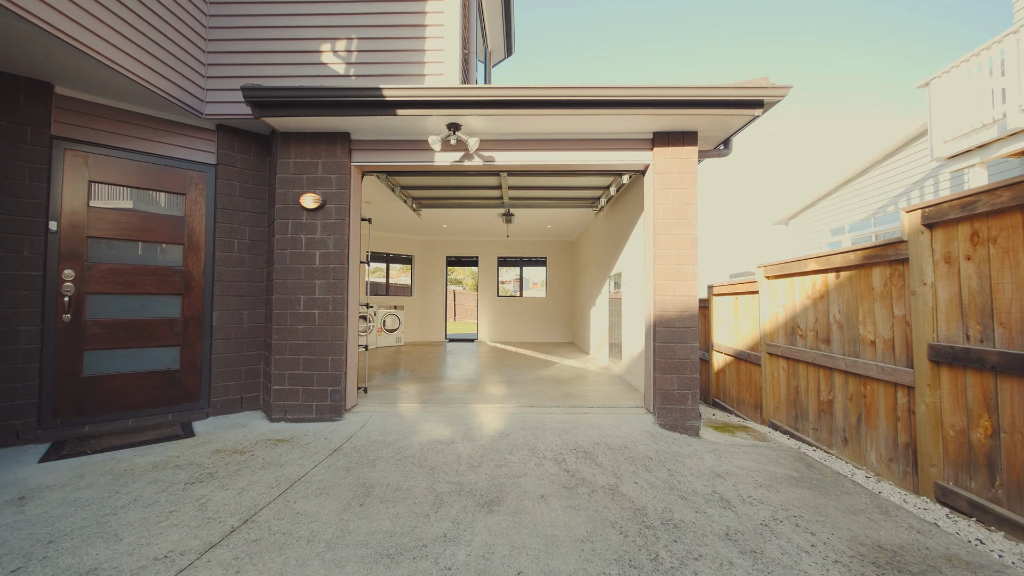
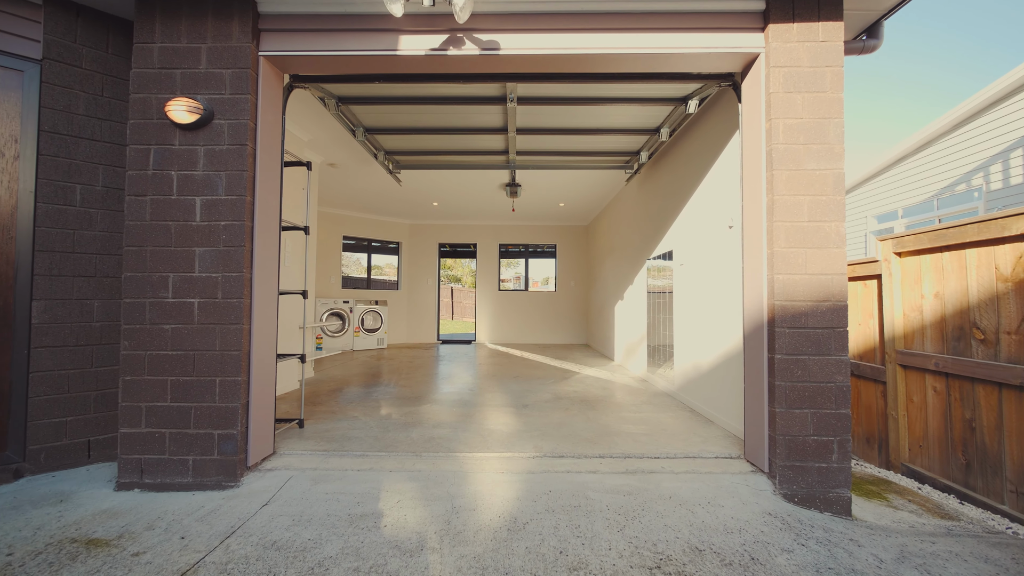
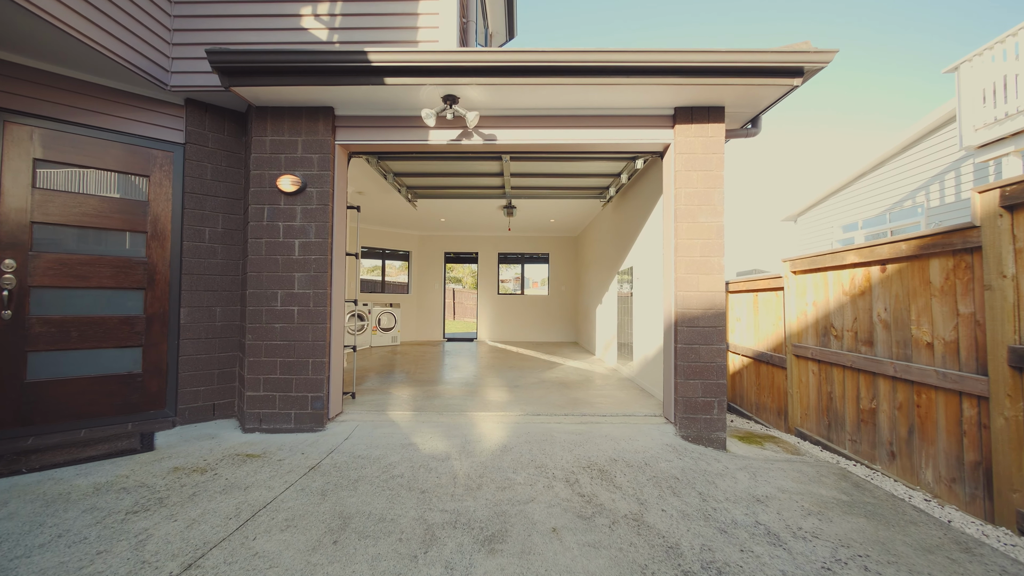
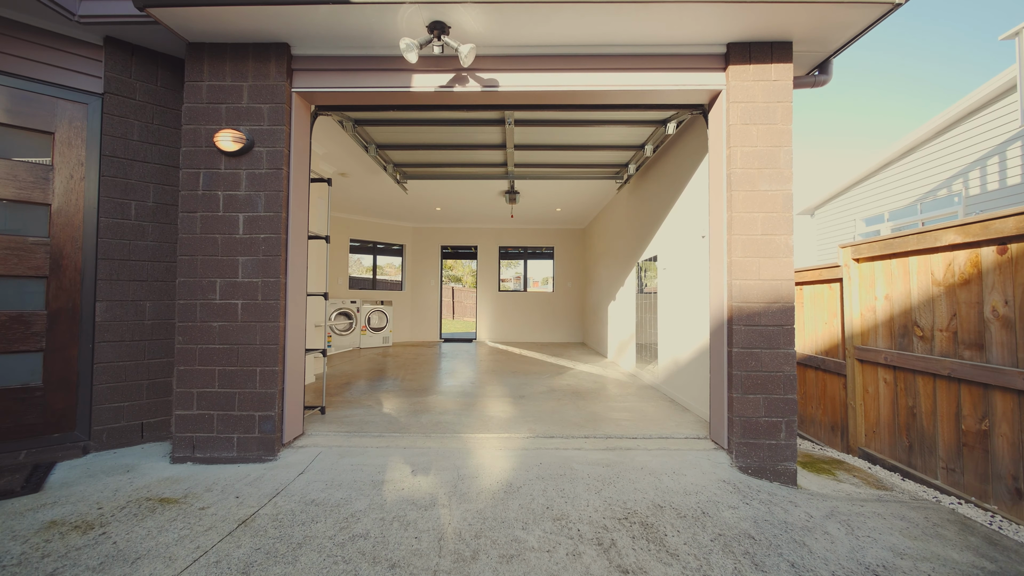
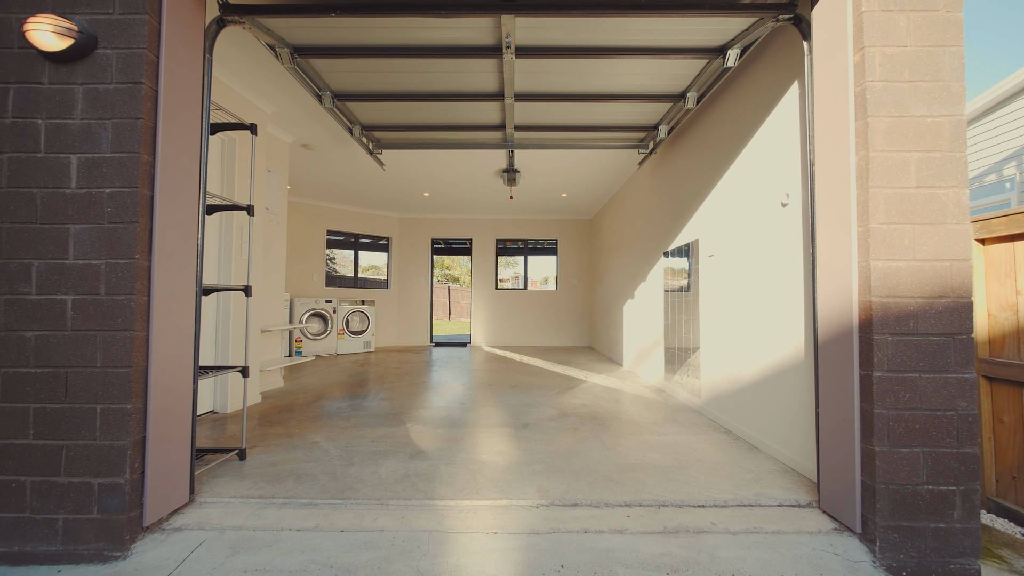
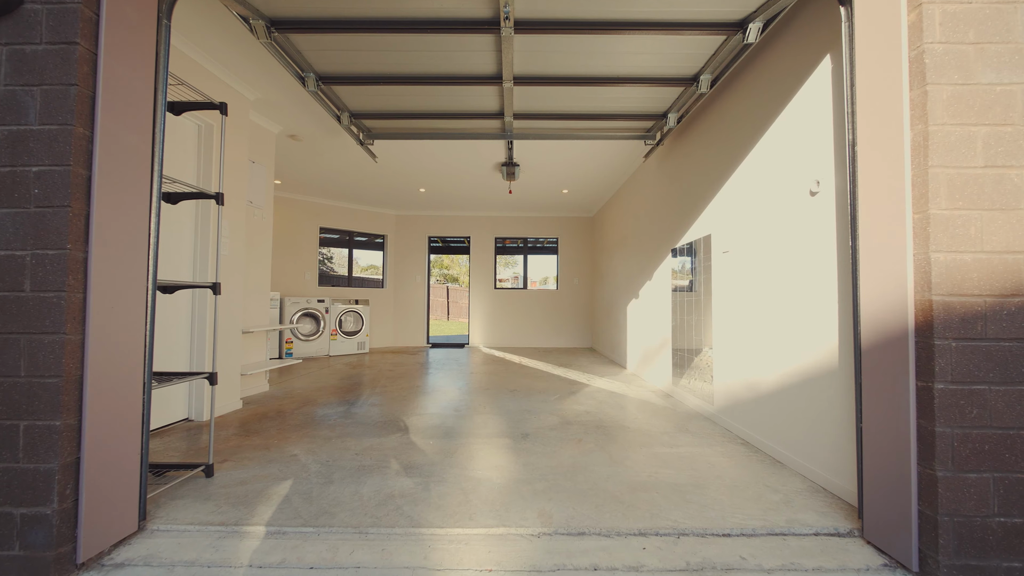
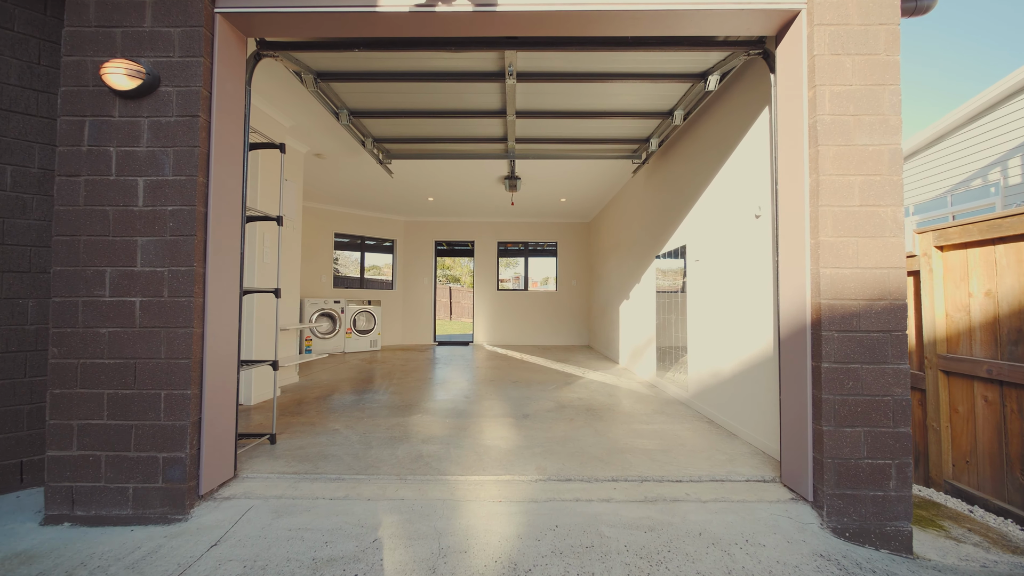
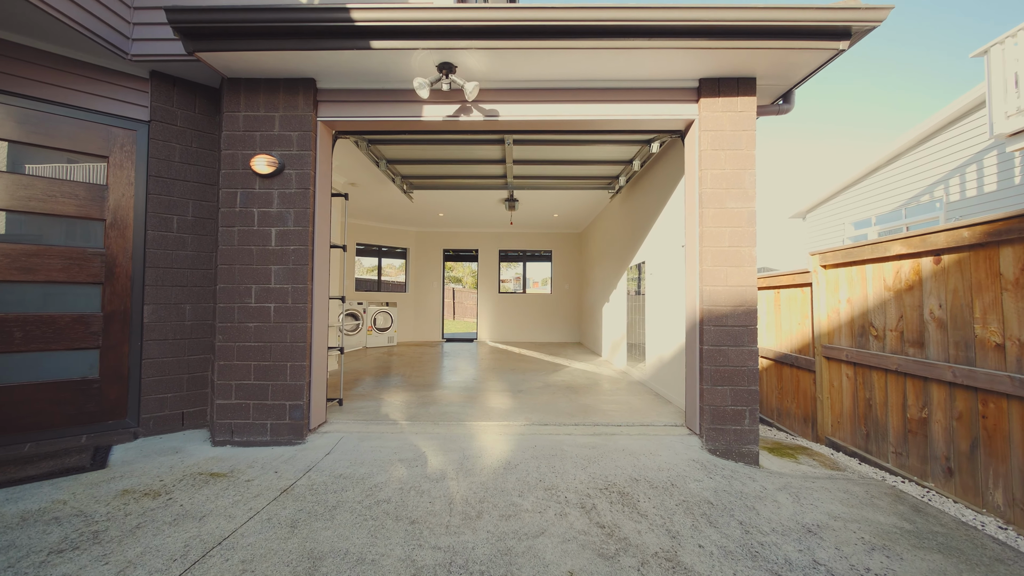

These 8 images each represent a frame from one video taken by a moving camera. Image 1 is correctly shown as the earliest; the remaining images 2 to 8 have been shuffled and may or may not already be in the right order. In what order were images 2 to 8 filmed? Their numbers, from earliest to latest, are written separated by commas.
3, 8, 4, 2, 7, 5, 6
